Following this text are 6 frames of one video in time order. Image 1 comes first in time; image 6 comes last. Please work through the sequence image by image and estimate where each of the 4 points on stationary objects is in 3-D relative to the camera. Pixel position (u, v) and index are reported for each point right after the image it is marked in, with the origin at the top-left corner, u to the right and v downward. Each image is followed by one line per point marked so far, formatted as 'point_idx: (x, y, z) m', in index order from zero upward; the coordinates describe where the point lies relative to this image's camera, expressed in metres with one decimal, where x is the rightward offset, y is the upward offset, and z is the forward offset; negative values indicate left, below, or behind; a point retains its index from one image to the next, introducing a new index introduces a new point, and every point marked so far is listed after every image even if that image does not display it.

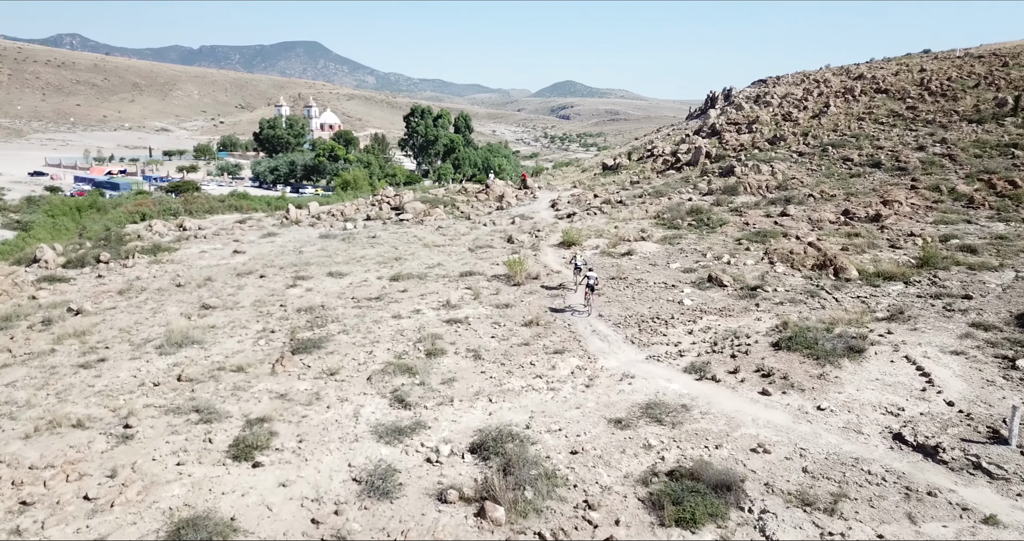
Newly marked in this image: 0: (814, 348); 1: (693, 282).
0: (+5.0, -1.3, +12.4) m
1: (+4.2, -0.3, +17.5) m
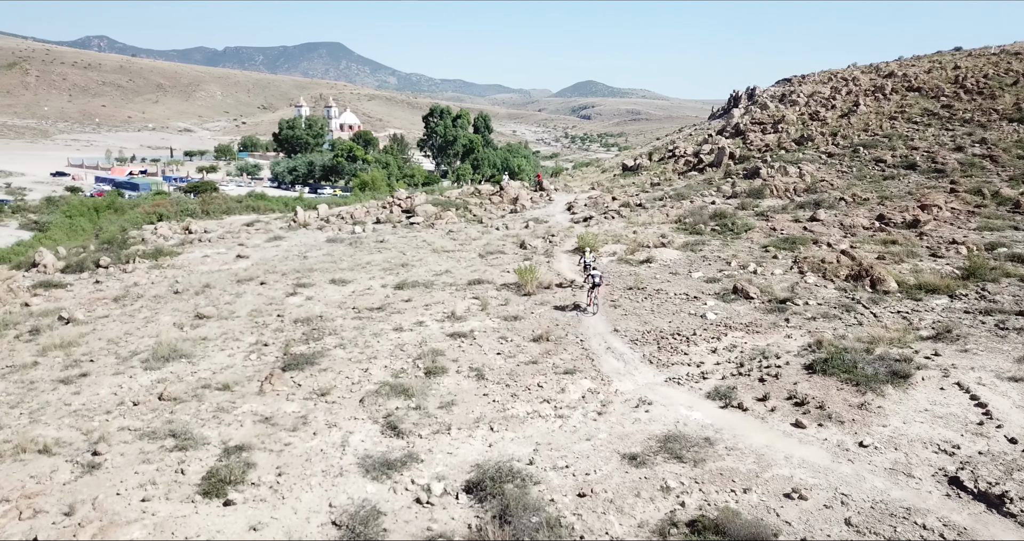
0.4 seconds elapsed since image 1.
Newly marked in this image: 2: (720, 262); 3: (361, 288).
0: (+5.1, -1.5, +11.1) m
1: (+4.5, -0.5, +16.3) m
2: (+5.2, +0.2, +18.8) m
3: (-3.9, -0.5, +19.4) m
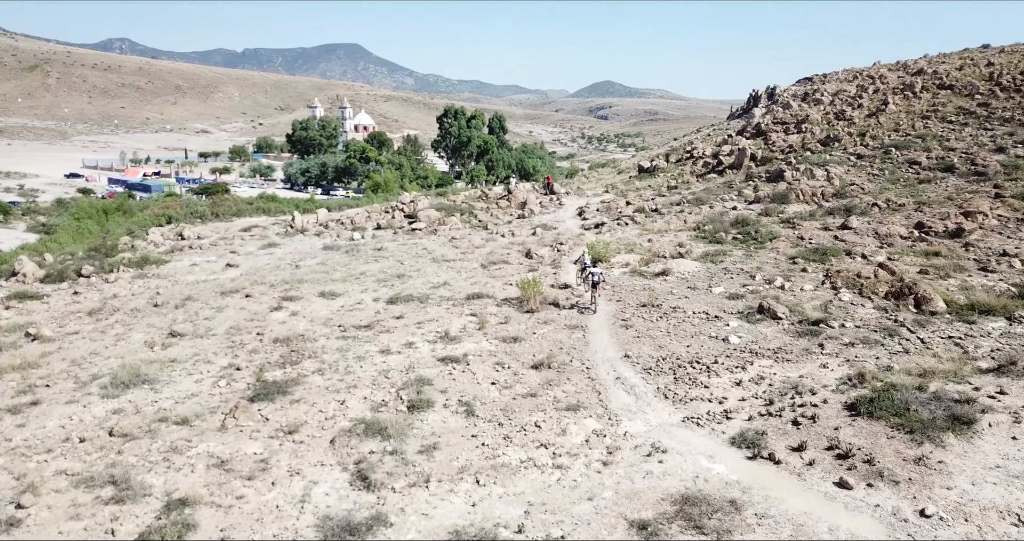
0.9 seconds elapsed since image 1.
0: (+5.0, -1.8, +9.4) m
1: (+4.5, -0.8, +14.6) m
2: (+5.3, -0.1, +17.1) m
3: (-3.9, -0.8, +17.9) m
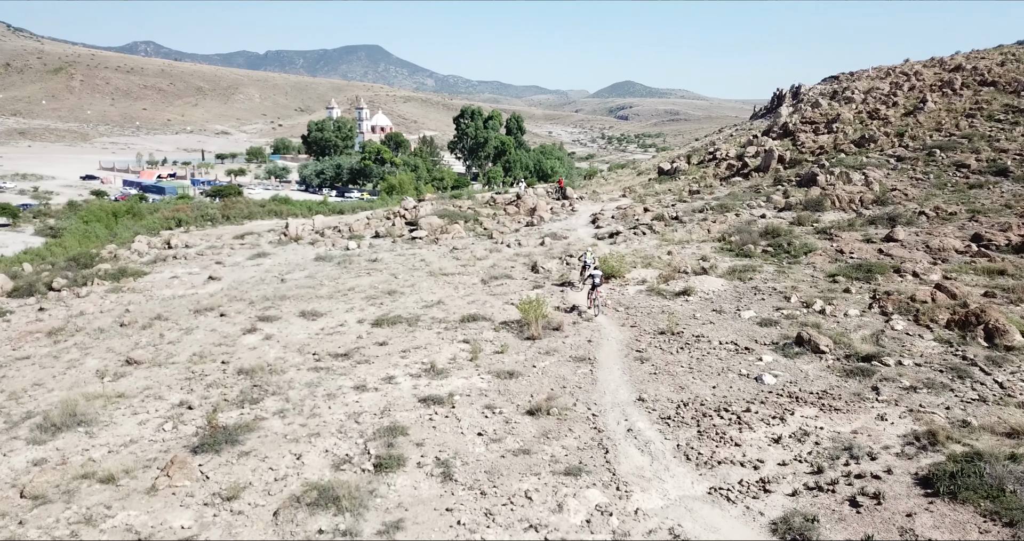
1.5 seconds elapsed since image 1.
0: (+4.8, -2.2, +7.3) m
1: (+4.4, -1.2, +12.5) m
2: (+5.3, -0.5, +15.0) m
3: (-3.8, -1.1, +16.0) m
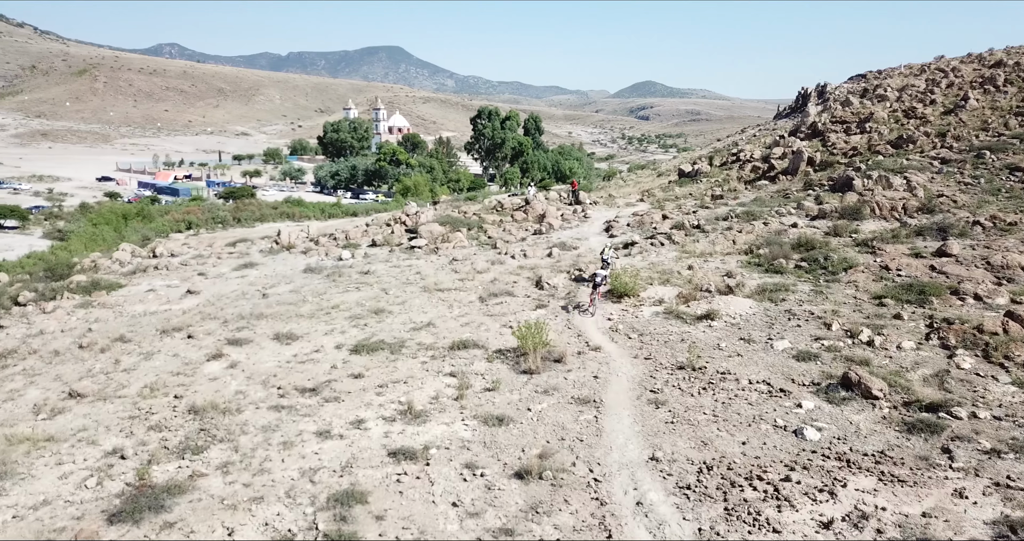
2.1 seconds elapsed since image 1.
0: (+4.5, -2.6, +5.2) m
1: (+4.2, -1.6, +10.4) m
2: (+5.2, -0.9, +13.0) m
3: (-3.9, -1.5, +14.2) m
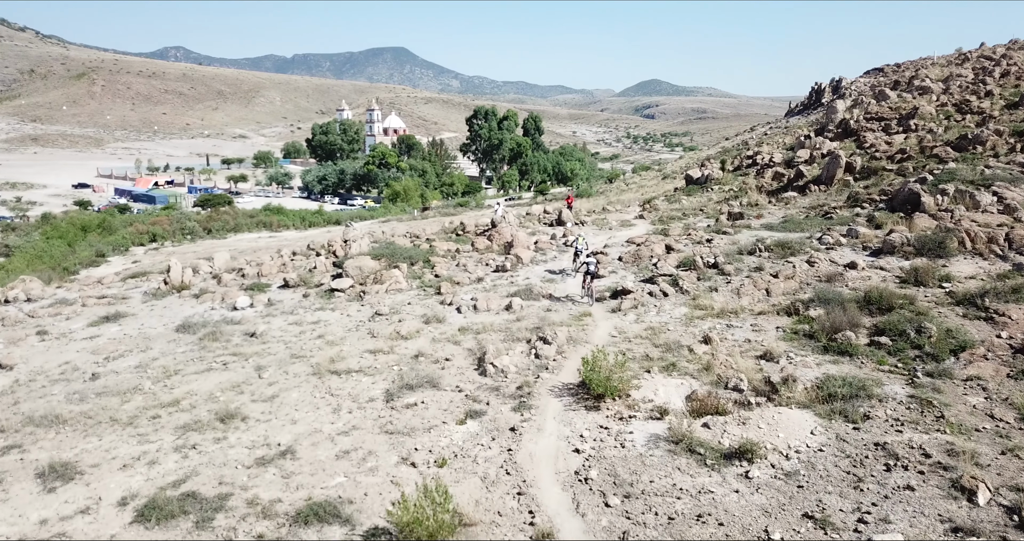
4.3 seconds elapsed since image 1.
0: (+3.3, -3.7, -0.5) m
1: (+3.1, -2.7, +4.7) m
2: (+4.1, -2.0, +7.2) m
3: (-5.0, -2.7, +8.5) m
